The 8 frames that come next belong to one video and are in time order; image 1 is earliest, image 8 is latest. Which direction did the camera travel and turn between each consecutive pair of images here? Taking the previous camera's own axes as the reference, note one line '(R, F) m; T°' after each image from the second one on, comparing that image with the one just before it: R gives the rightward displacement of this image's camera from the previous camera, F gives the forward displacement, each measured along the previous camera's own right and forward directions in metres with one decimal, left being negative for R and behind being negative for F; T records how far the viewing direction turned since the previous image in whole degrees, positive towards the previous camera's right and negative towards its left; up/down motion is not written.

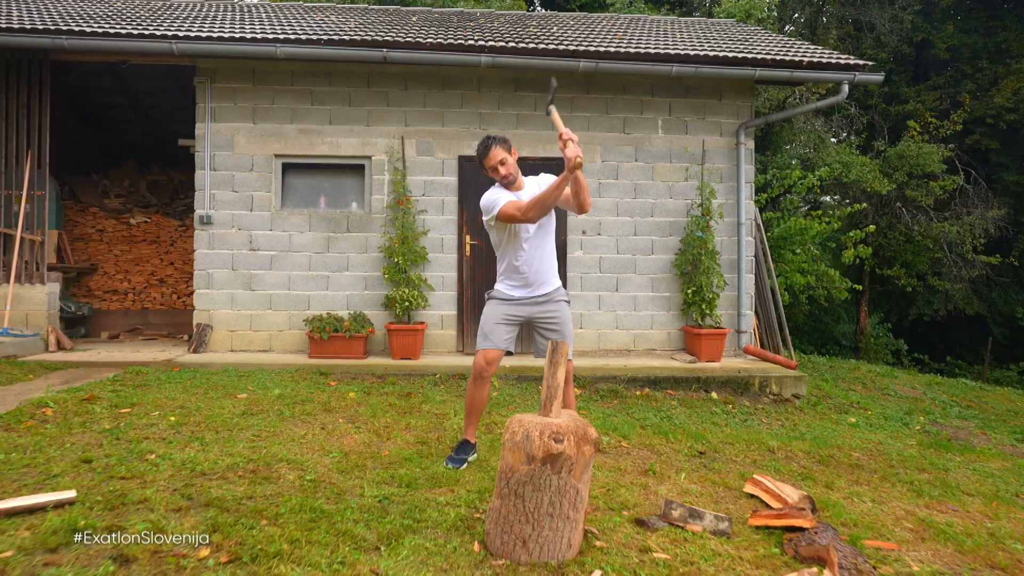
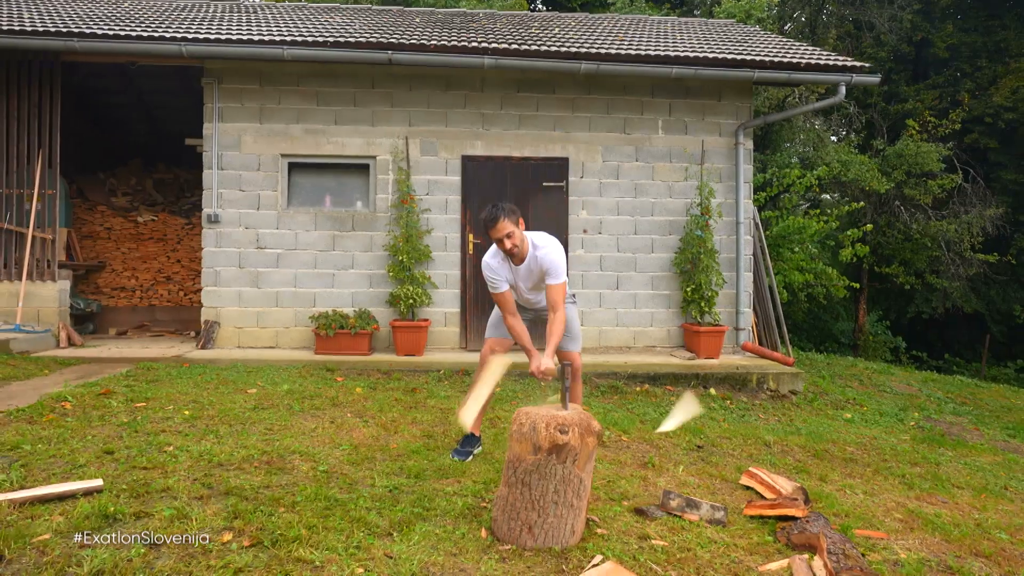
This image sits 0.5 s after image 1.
(0.0, -0.1) m; 0°
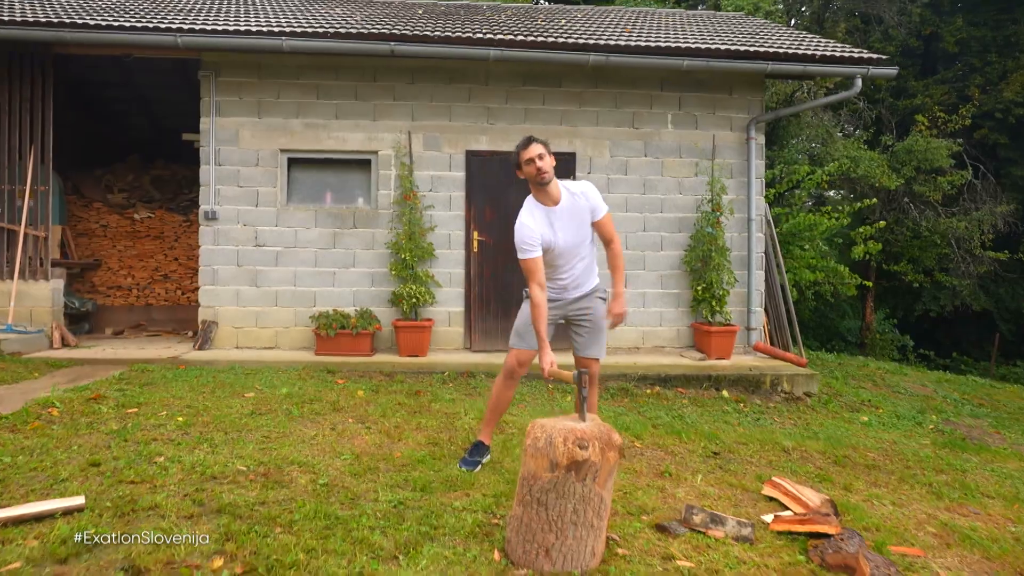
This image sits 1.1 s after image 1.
(-0.1, +0.2) m; 0°
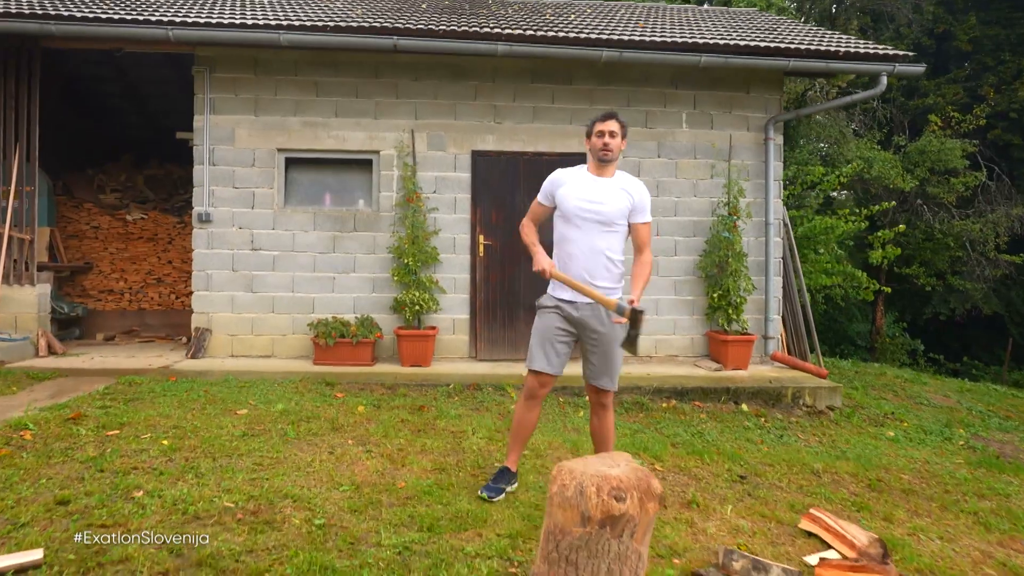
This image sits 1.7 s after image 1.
(-0.1, +0.3) m; 0°
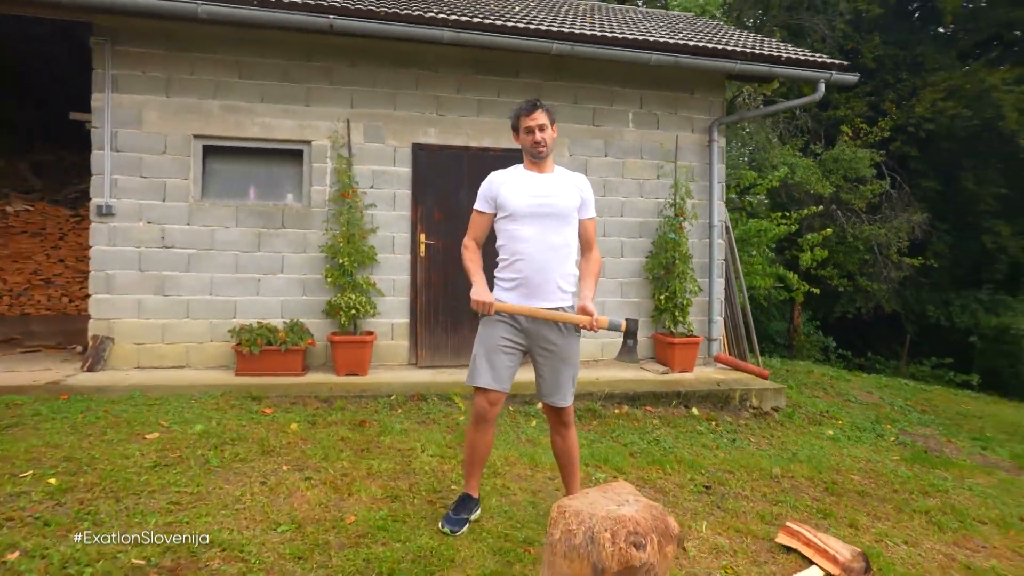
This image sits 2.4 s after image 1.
(-0.2, +0.3) m; +7°
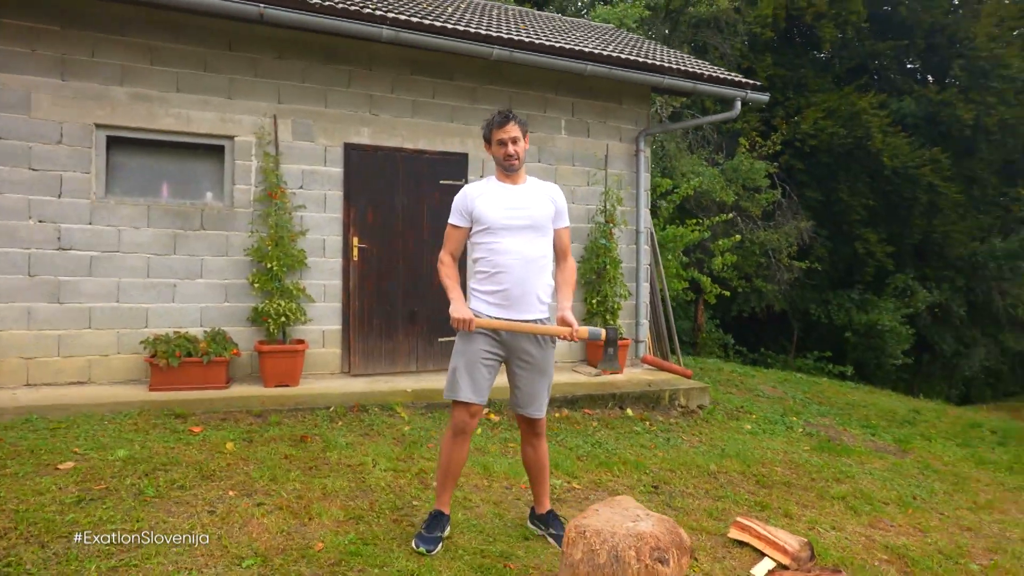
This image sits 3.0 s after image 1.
(-0.3, 0.0) m; +9°
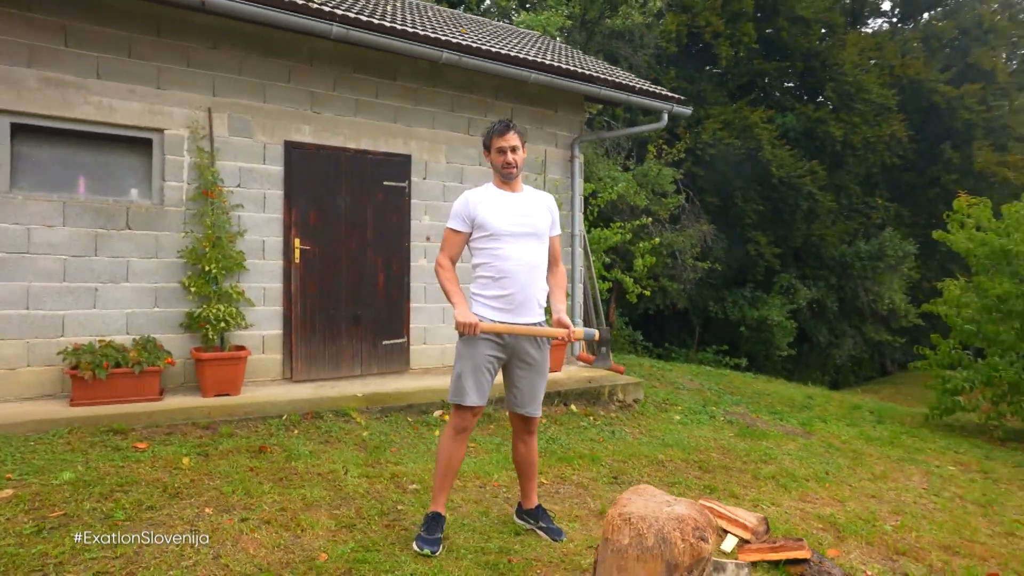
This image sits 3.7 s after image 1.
(-0.4, -0.1) m; +9°
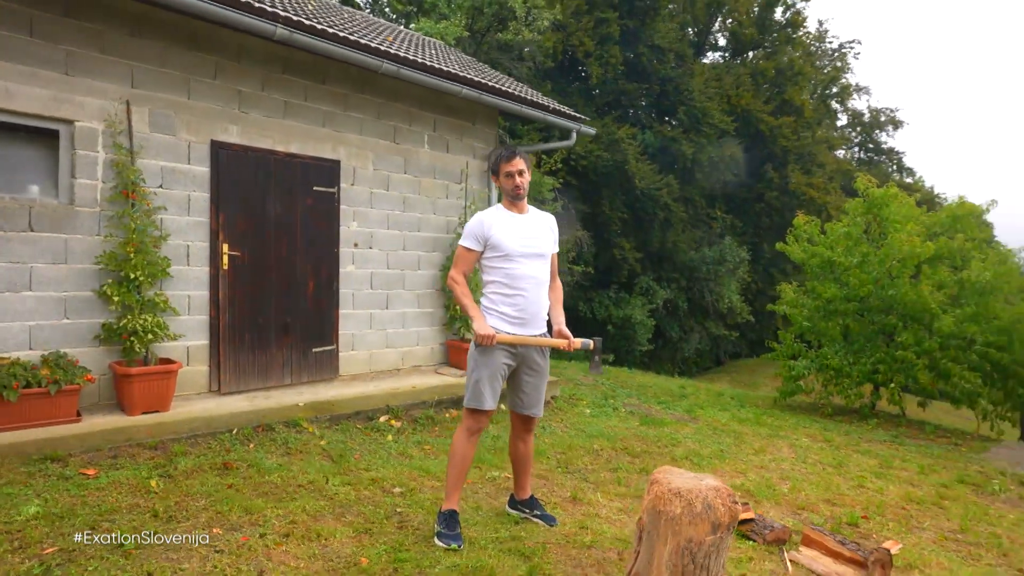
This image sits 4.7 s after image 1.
(-0.8, -0.2) m; +14°
